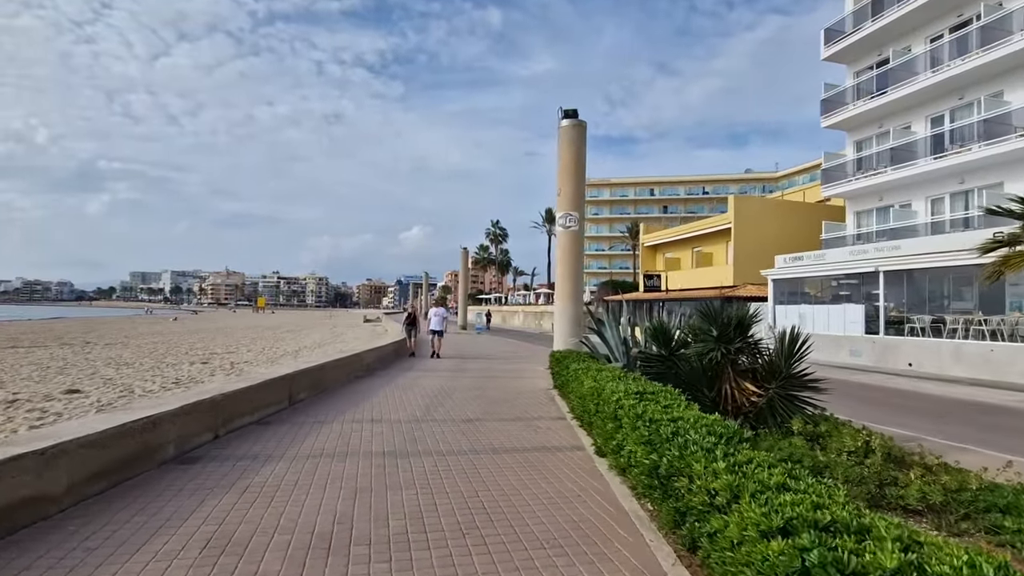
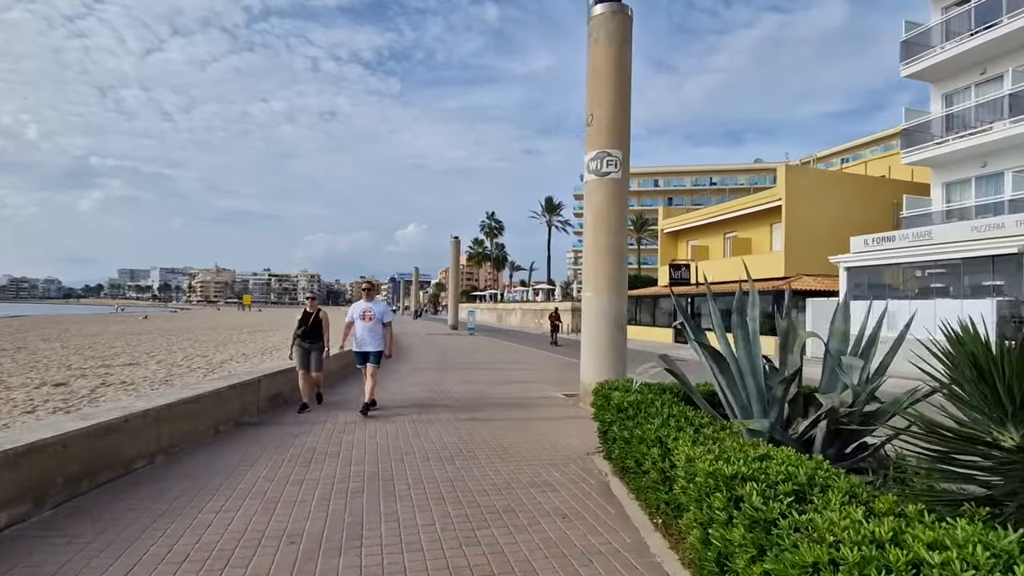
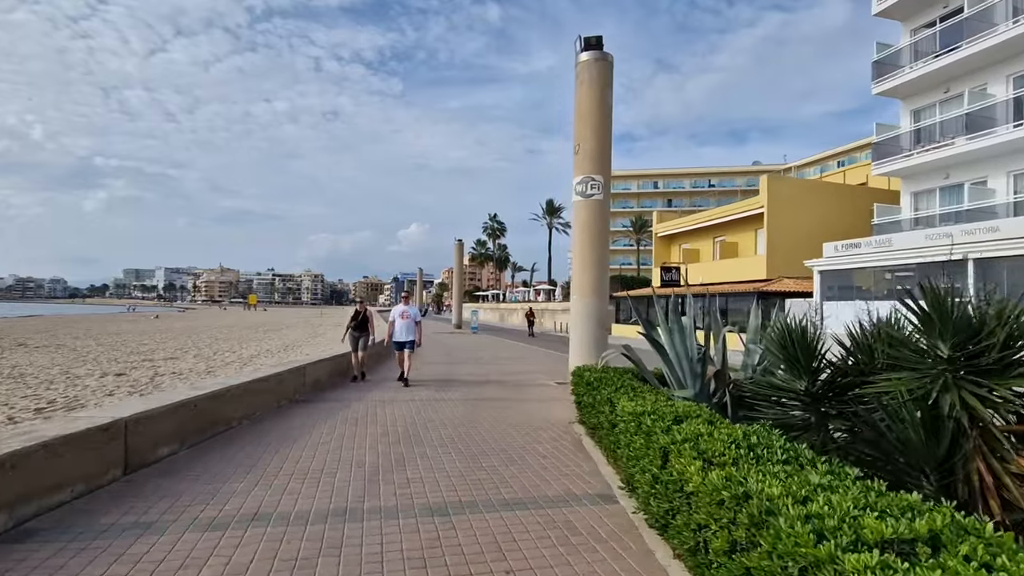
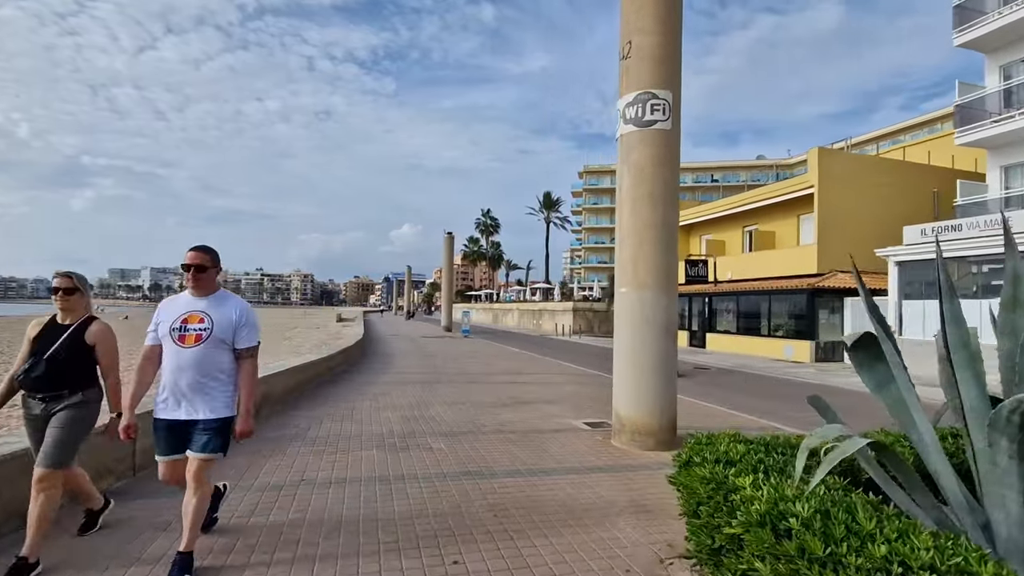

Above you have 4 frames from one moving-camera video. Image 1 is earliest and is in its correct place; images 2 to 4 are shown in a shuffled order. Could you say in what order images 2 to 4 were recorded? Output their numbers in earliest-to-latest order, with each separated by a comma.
3, 2, 4
